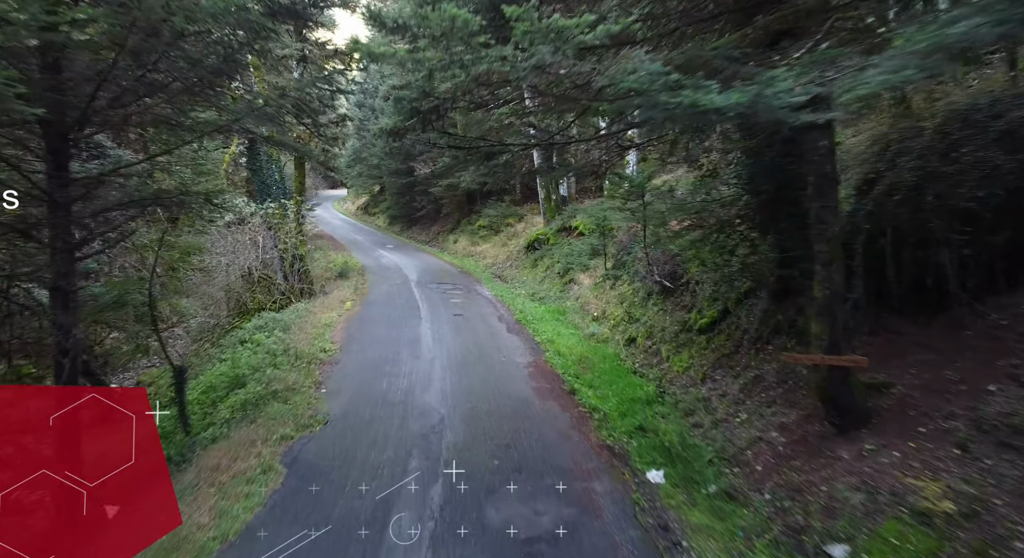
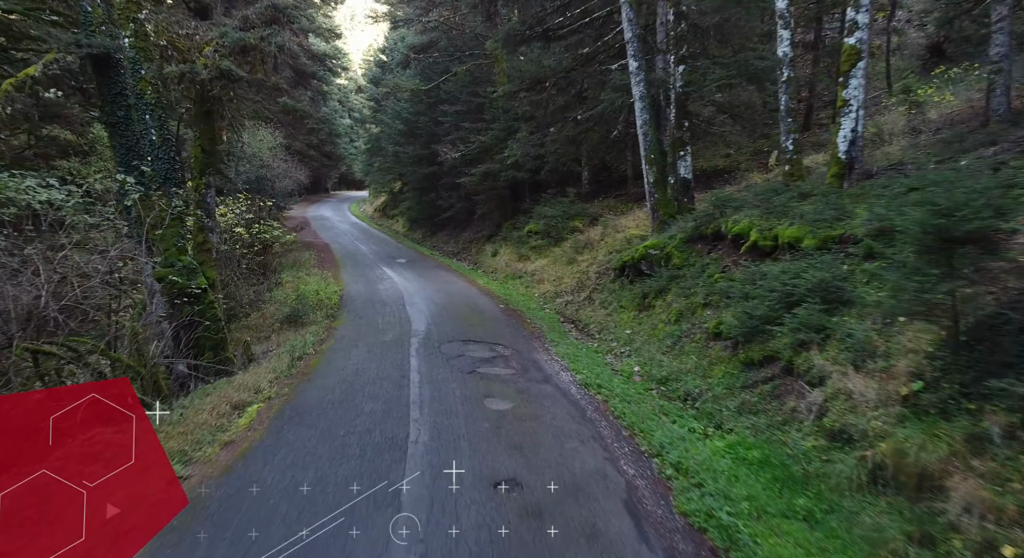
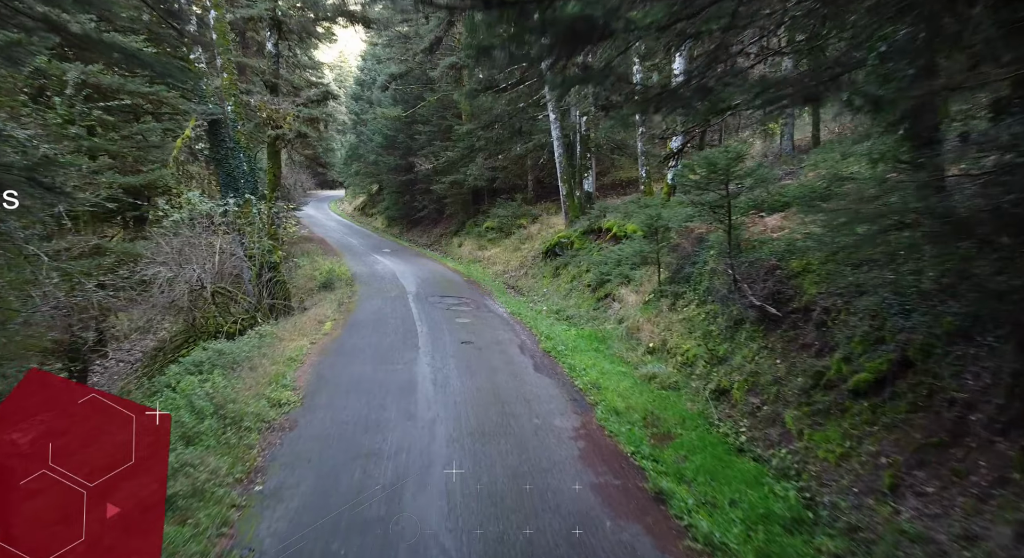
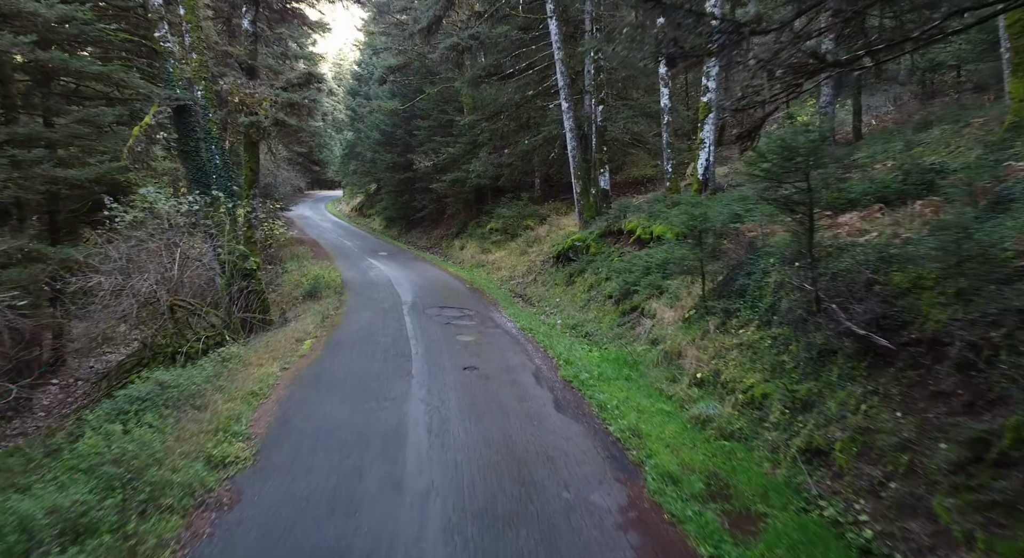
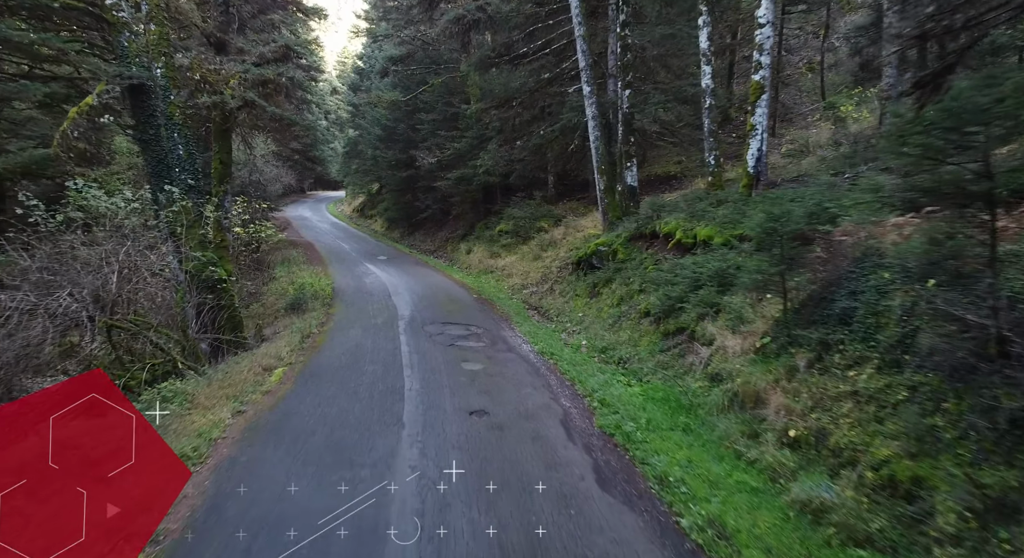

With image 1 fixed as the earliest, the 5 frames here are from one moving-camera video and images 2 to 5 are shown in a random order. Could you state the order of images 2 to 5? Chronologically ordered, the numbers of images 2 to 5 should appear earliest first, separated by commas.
3, 4, 5, 2
